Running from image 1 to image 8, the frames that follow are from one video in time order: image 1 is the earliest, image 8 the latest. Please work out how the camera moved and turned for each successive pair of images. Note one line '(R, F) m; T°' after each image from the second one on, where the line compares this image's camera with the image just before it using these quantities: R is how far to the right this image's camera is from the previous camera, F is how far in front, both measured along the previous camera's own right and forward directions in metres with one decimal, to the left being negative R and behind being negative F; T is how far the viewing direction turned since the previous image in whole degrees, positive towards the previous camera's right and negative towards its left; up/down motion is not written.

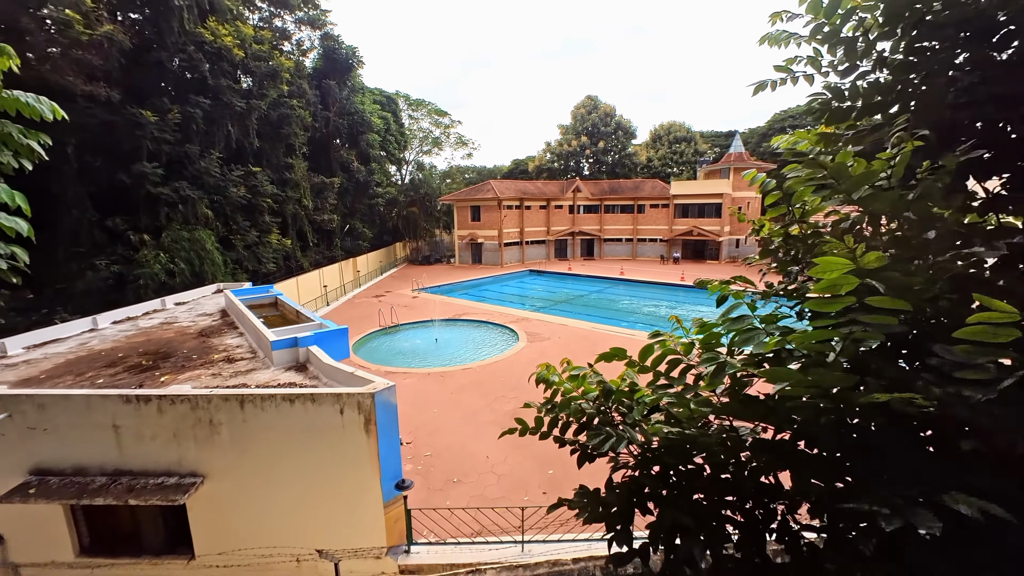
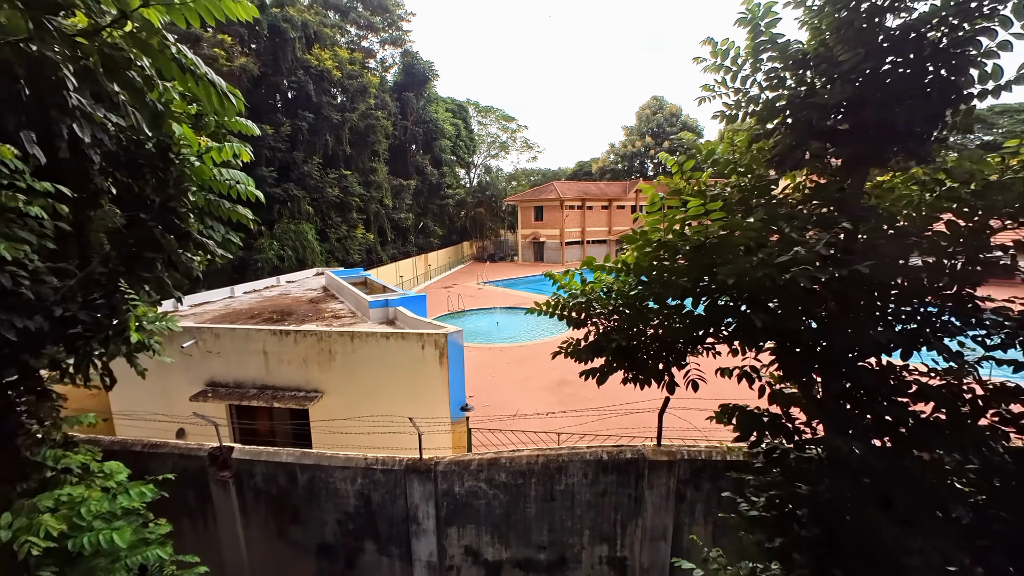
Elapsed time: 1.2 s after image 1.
(+0.3, -1.0) m; -8°
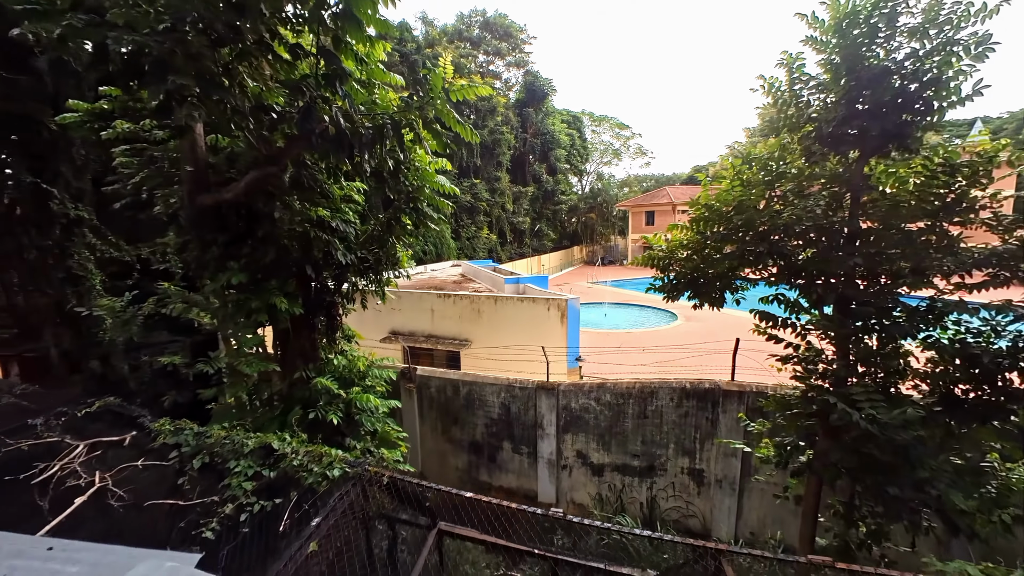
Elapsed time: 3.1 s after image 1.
(0.0, -1.4) m; -13°
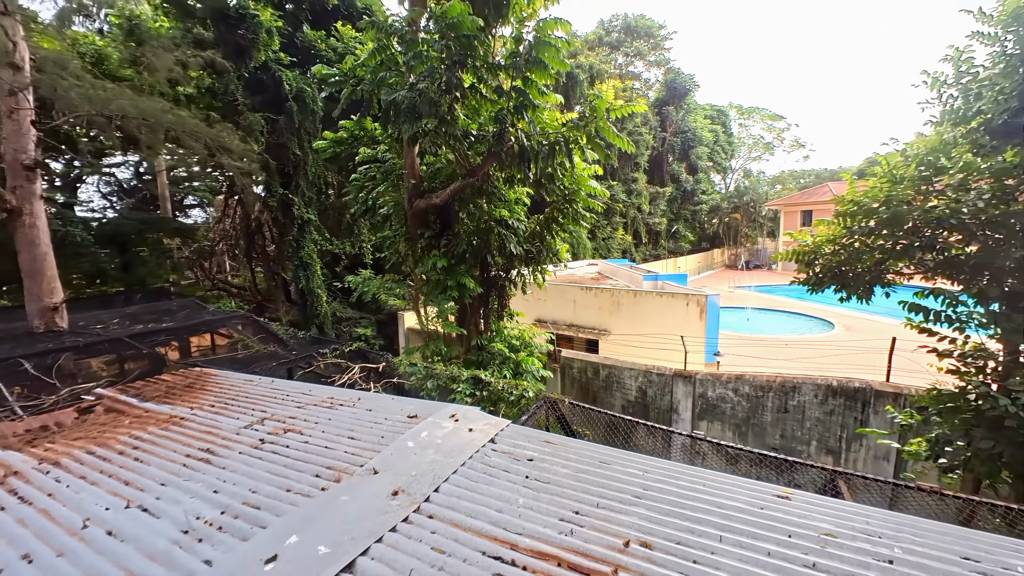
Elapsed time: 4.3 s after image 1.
(-0.1, -0.7) m; -16°
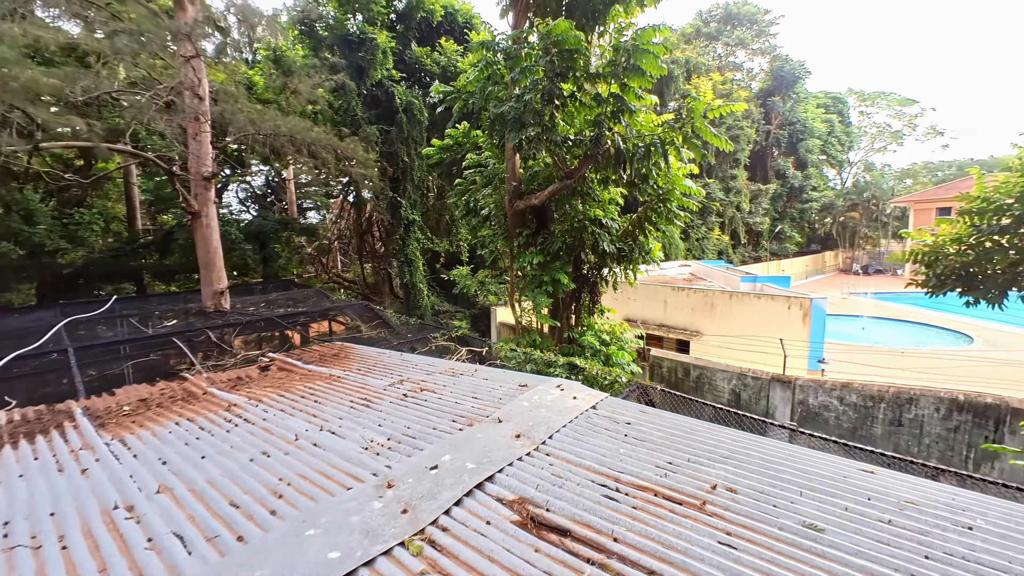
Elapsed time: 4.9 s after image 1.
(-0.1, -0.3) m; -11°
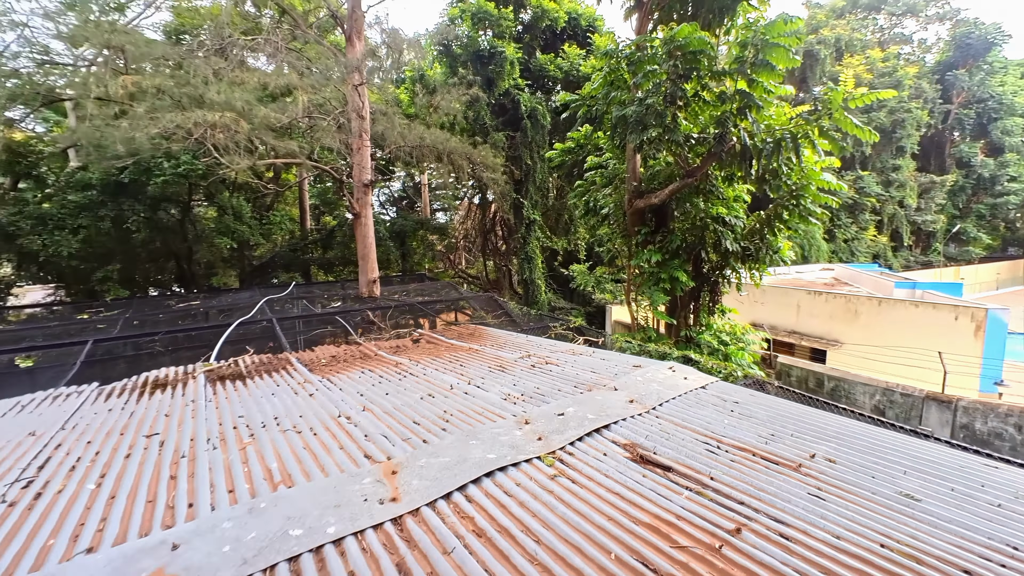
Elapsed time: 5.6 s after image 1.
(0.0, -0.3) m; -14°
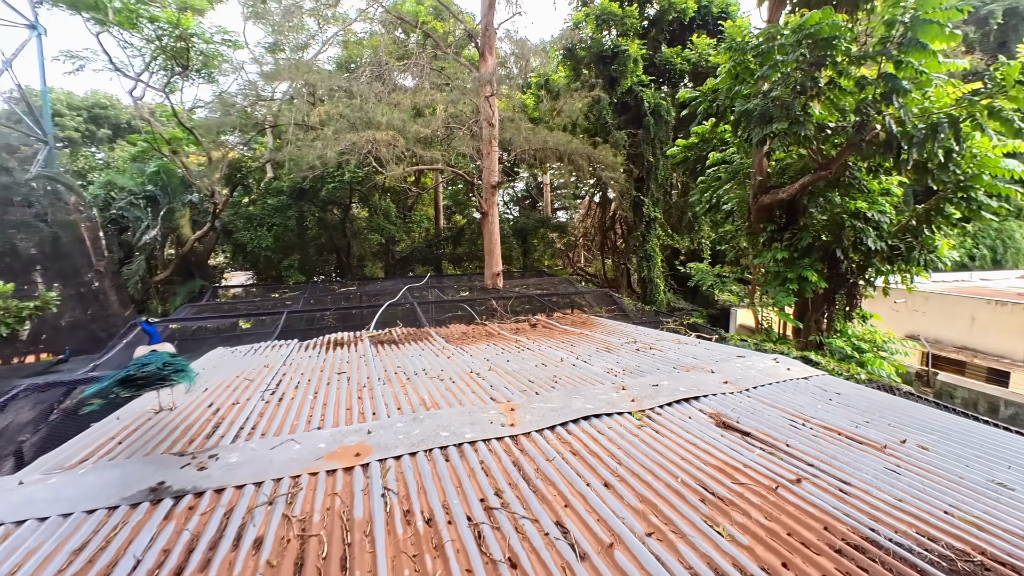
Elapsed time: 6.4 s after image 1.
(+0.1, -0.3) m; -15°
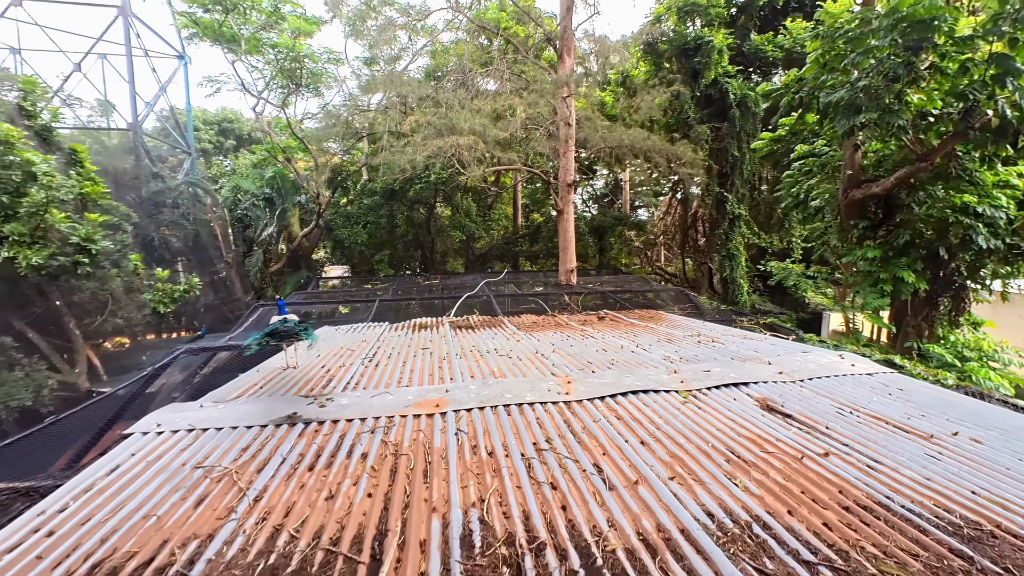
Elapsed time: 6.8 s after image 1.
(+0.1, -0.2) m; -10°
